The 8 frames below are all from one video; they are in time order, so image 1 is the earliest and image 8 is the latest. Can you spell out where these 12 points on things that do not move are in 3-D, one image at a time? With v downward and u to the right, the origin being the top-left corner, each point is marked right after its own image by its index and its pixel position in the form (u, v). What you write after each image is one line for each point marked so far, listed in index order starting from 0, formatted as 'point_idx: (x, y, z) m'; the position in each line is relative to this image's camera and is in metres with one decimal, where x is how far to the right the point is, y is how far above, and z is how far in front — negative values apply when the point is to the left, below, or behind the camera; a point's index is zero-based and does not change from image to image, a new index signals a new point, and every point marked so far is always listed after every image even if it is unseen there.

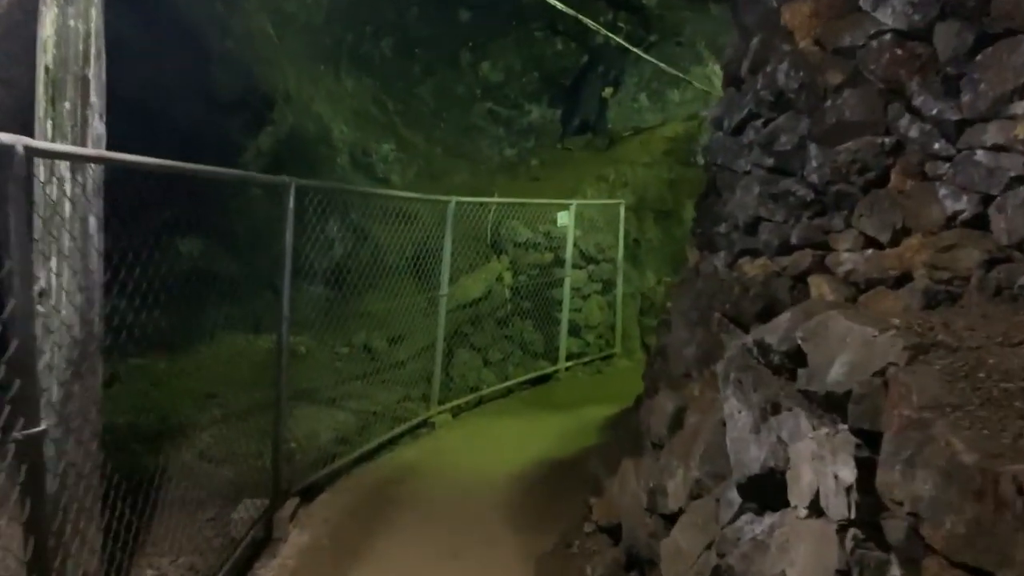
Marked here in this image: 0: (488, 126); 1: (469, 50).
0: (-0.2, +1.6, +8.5) m
1: (-0.4, +2.3, +8.4) m
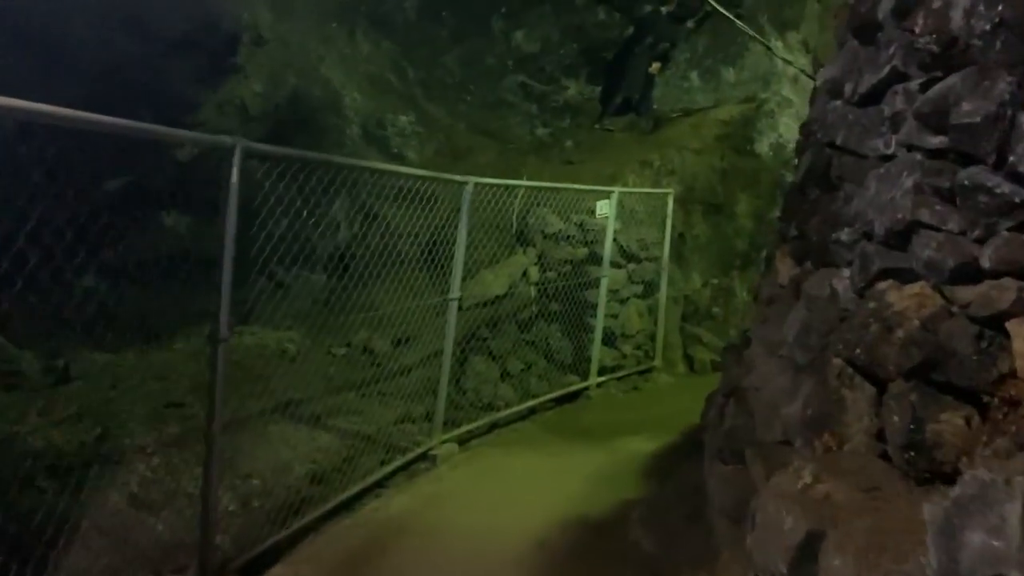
0: (+0.1, +1.7, +7.7) m
1: (-0.1, +2.4, +7.5) m
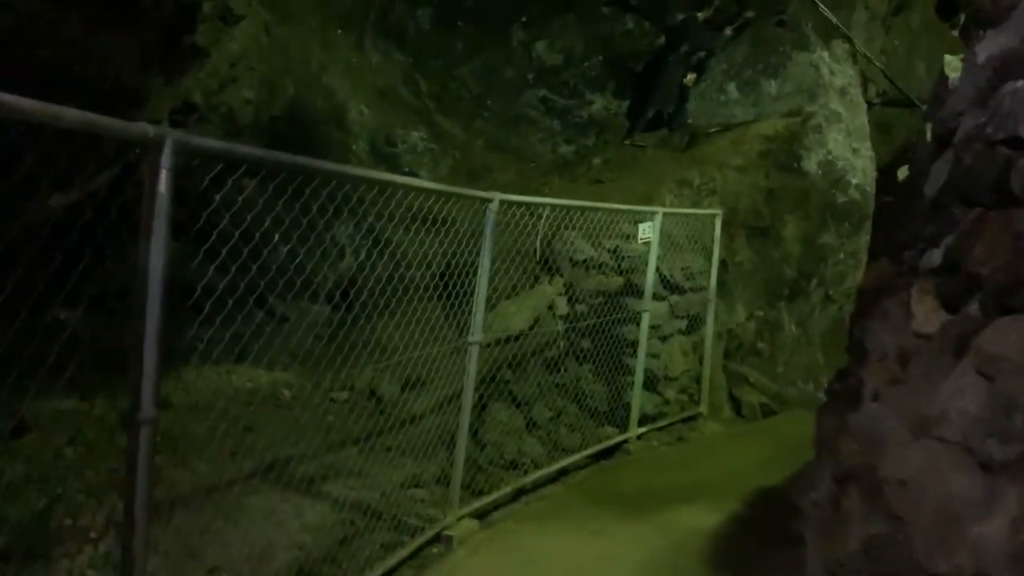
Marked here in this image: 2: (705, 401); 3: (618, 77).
0: (+0.2, +1.4, +7.0) m
1: (+0.1, +2.1, +7.0) m
2: (+1.1, -0.6, +4.8) m
3: (+0.9, +1.8, +7.3) m
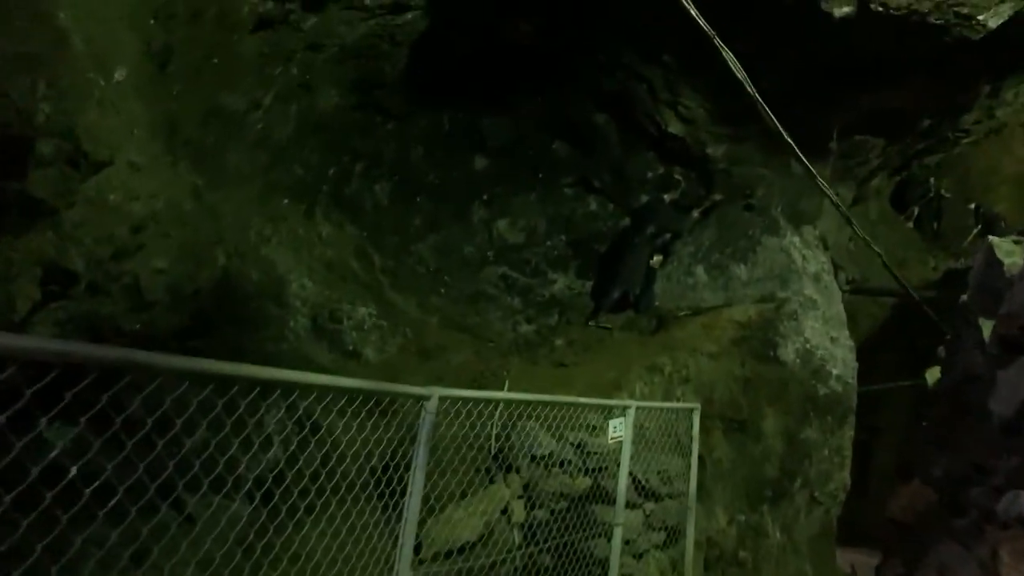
0: (-0.1, 0.0, +6.6) m
1: (-0.2, +0.6, +6.7) m
2: (+0.8, -1.6, +4.0) m
3: (+0.6, +0.3, +7.0) m
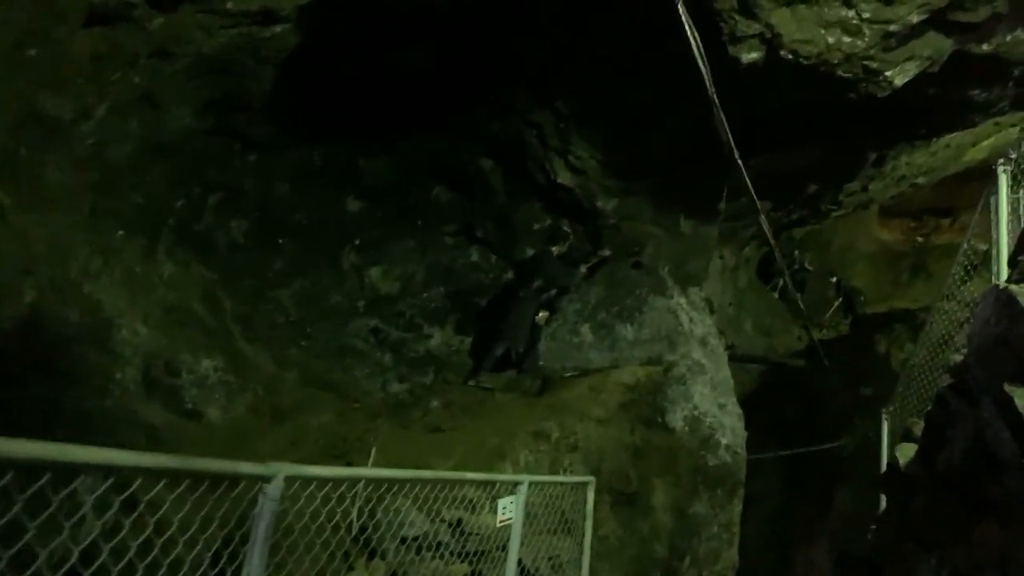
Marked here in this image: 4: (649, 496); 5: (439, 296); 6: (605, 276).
0: (-1.0, -0.4, +6.0) m
1: (-1.1, +0.3, +6.1) m
2: (+0.3, -1.9, +3.5) m
3: (-0.4, -0.2, +6.5) m
4: (+0.8, -1.2, +5.1) m
5: (-0.5, -0.1, +6.4) m
6: (+0.7, +0.1, +6.4) m
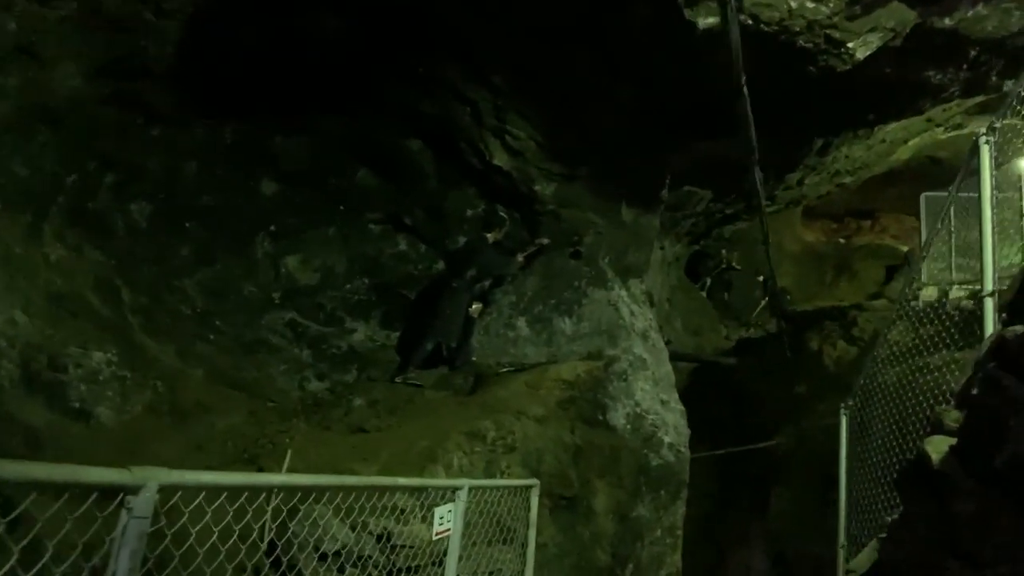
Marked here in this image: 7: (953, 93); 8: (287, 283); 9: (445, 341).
0: (-1.5, -0.4, +5.5) m
1: (-1.6, +0.3, +5.6) m
2: (0.0, -1.8, +3.1) m
3: (-0.9, -0.1, +6.0) m
4: (+0.4, -1.2, +4.7) m
5: (-1.0, 0.0, +5.9) m
6: (+0.2, +0.2, +6.0) m
7: (+2.6, +1.2, +5.0) m
8: (-1.5, 0.0, +5.6) m
9: (-0.5, -0.4, +5.8) m
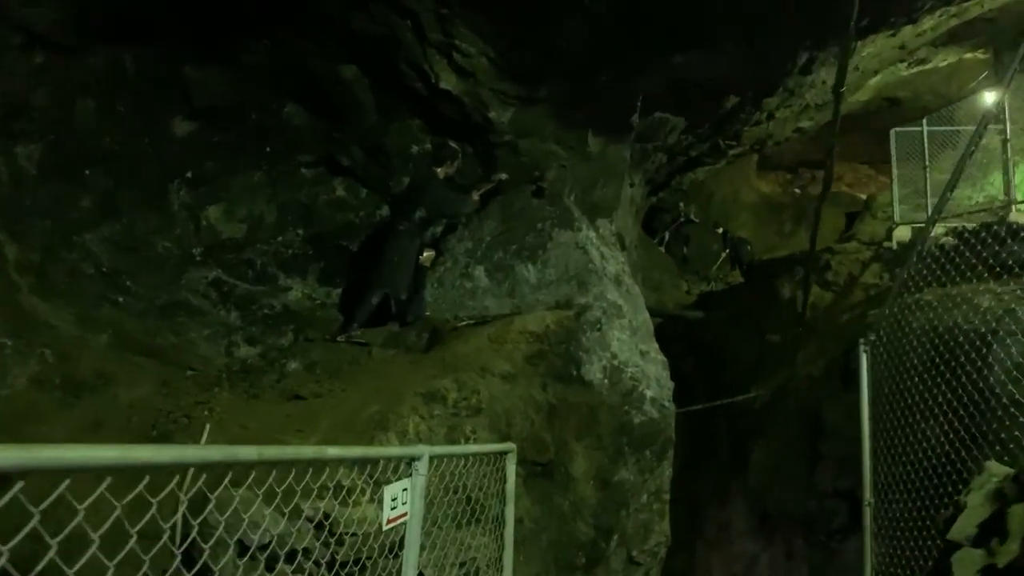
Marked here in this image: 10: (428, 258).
0: (-1.7, -0.1, +4.8) m
1: (-1.9, +0.6, +4.8) m
2: (0.0, -1.6, +2.5) m
3: (-1.2, +0.2, +5.3) m
4: (+0.3, -0.9, +4.1) m
5: (-1.3, +0.3, +5.2) m
6: (-0.1, +0.5, +5.4) m
7: (+2.3, +1.6, +4.5) m
8: (-1.8, +0.3, +4.9) m
9: (-0.7, -0.1, +5.1) m
10: (-0.6, +0.2, +5.3) m
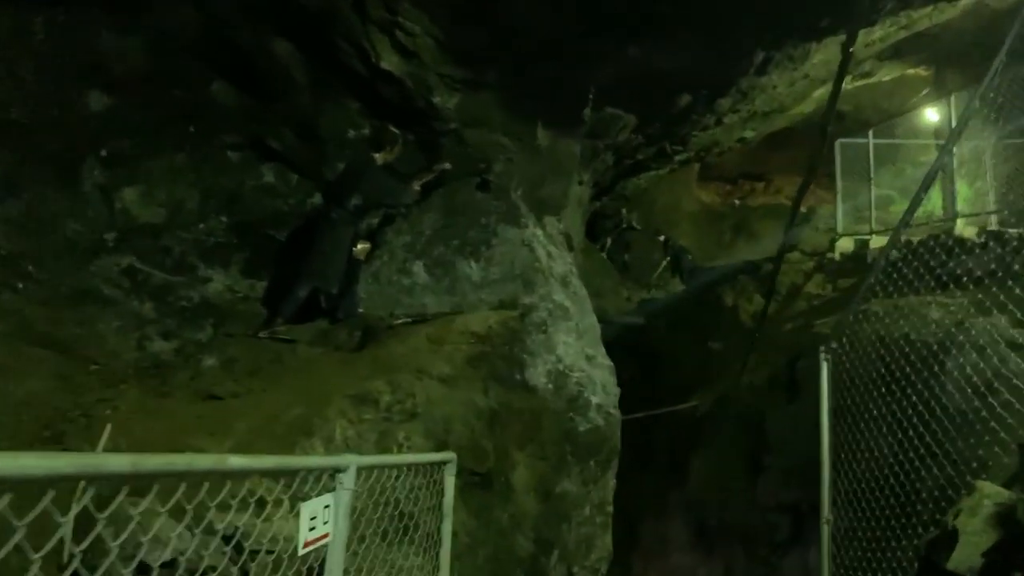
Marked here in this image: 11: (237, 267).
0: (-2.0, 0.0, +4.4) m
1: (-2.2, +0.7, +4.4) m
2: (-0.2, -1.5, +2.2) m
3: (-1.5, +0.2, +4.9) m
4: (0.0, -0.9, +3.9) m
5: (-1.6, +0.3, +4.8) m
6: (-0.4, +0.5, +5.1) m
7: (+2.1, +1.5, +4.4) m
8: (-2.1, +0.4, +4.5) m
9: (-1.1, 0.0, +4.8) m
10: (-0.9, +0.2, +5.0) m
11: (-1.6, +0.1, +4.9) m
